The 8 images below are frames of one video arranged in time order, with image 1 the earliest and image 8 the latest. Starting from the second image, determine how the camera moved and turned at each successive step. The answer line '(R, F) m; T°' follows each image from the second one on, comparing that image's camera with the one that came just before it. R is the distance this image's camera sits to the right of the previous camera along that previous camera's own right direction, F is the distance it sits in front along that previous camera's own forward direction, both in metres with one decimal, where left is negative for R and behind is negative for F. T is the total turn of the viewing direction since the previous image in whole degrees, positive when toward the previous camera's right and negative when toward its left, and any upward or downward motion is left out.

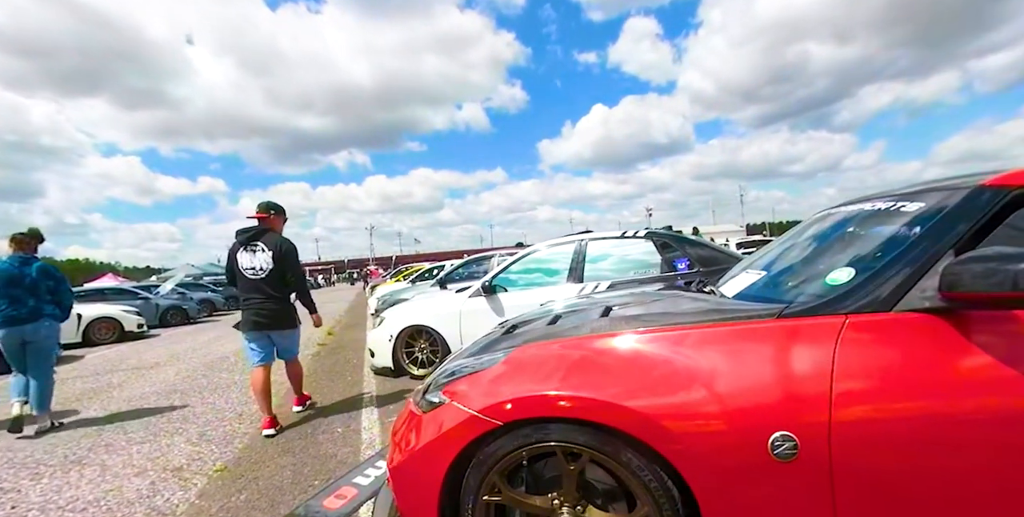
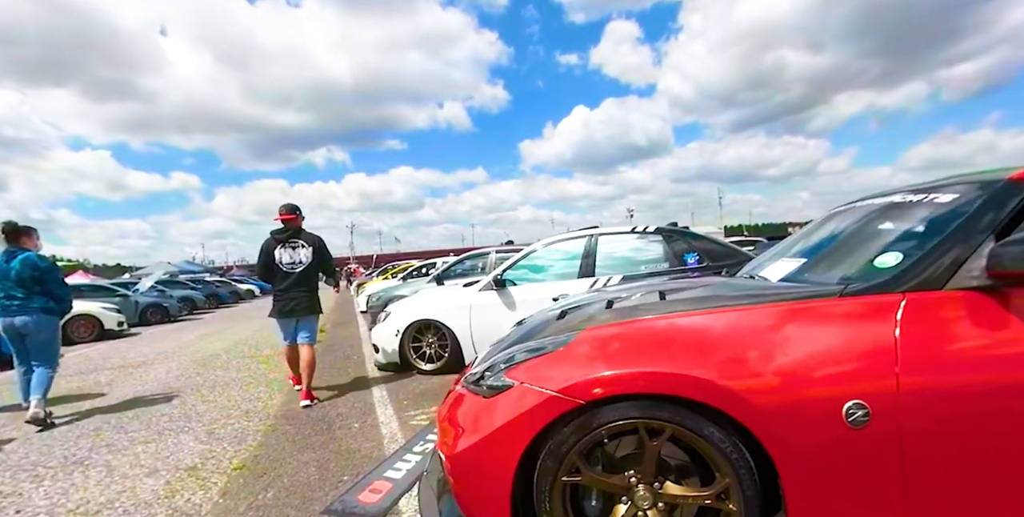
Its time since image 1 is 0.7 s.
(-0.3, +0.1) m; +2°
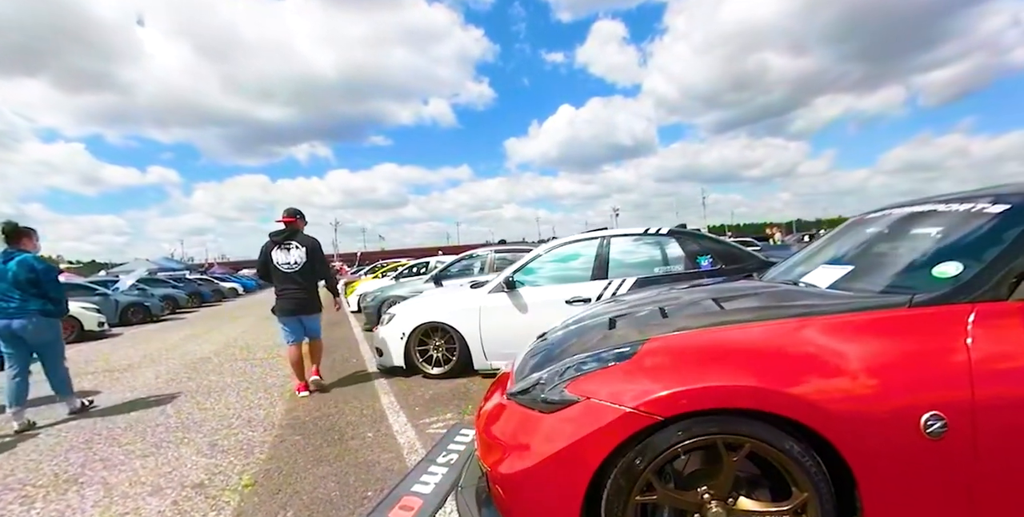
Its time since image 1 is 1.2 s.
(-0.3, +0.1) m; +2°
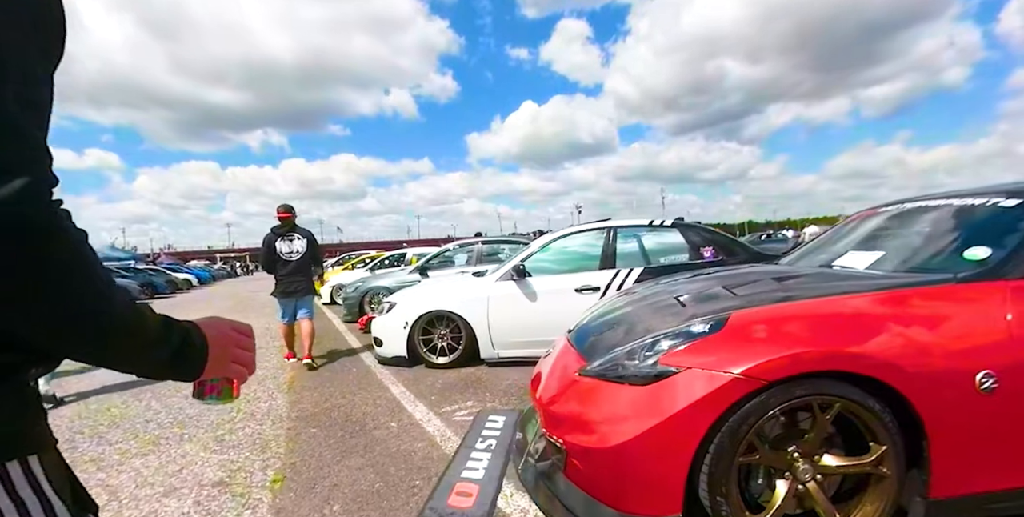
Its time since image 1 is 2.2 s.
(-0.5, +0.1) m; +5°
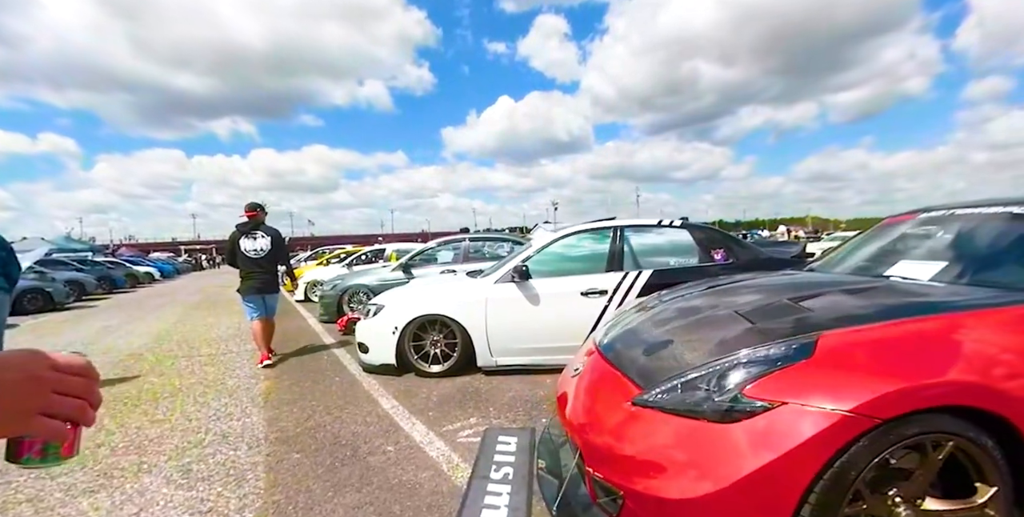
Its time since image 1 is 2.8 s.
(-0.3, +0.4) m; +3°
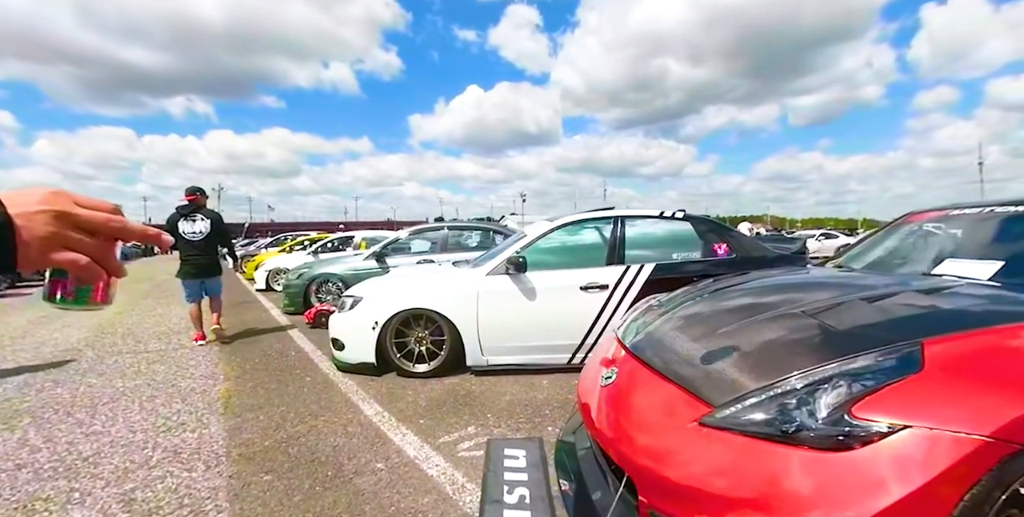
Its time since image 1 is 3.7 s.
(-0.3, +0.4) m; +4°
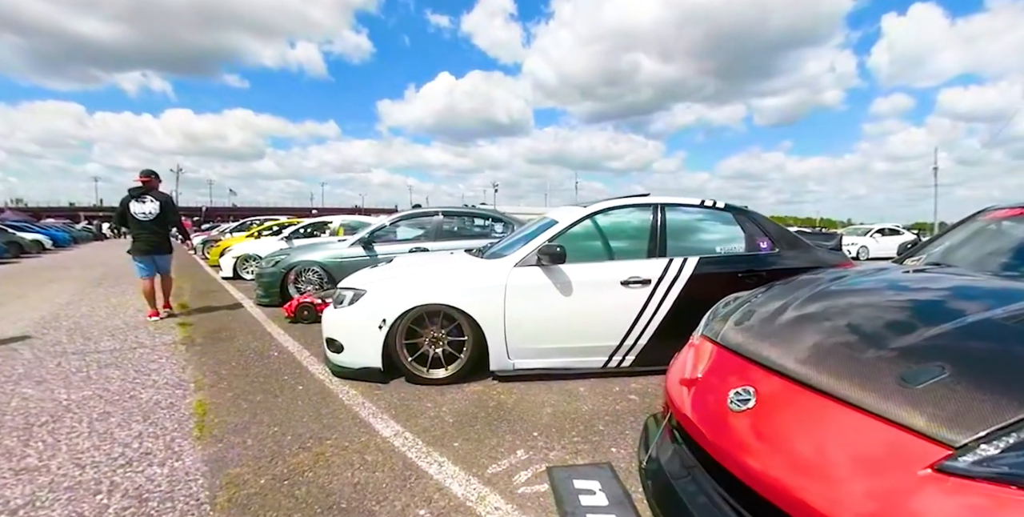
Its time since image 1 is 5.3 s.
(-0.5, +0.6) m; +4°
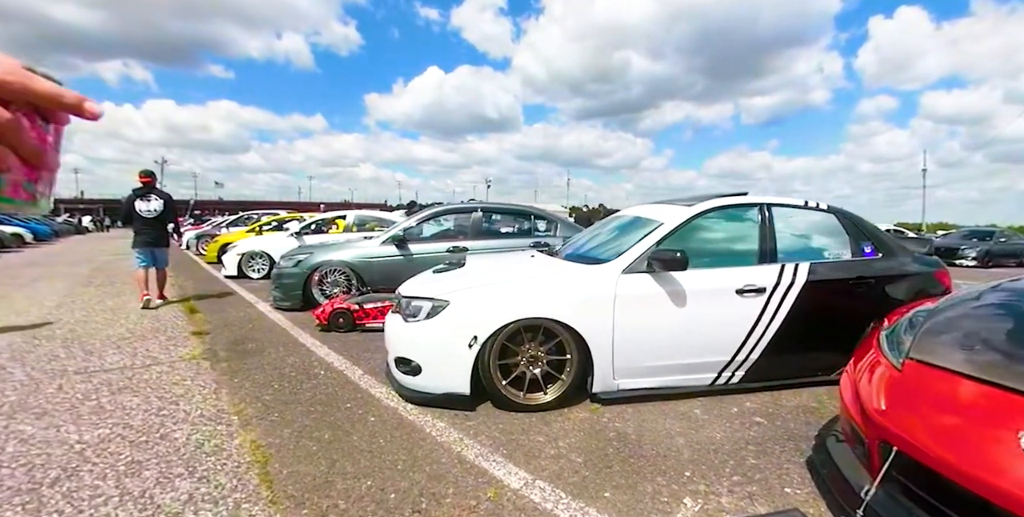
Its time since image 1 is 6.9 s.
(-0.8, +0.6) m; +2°
